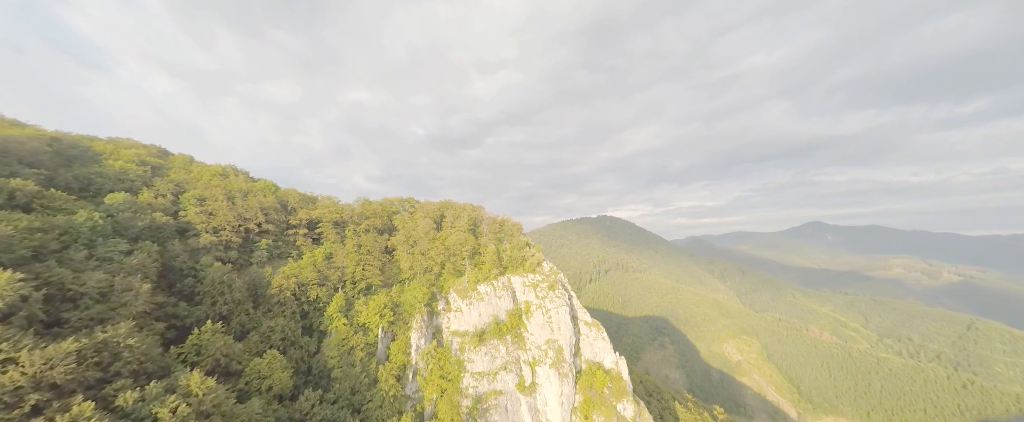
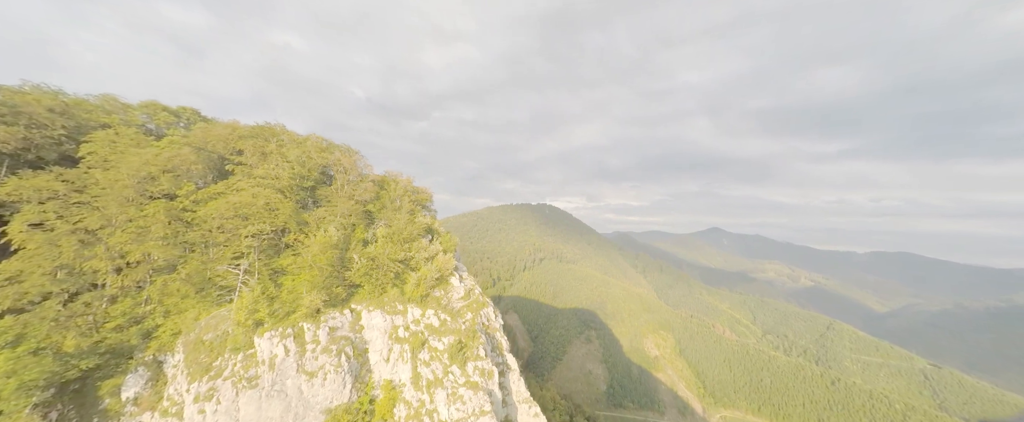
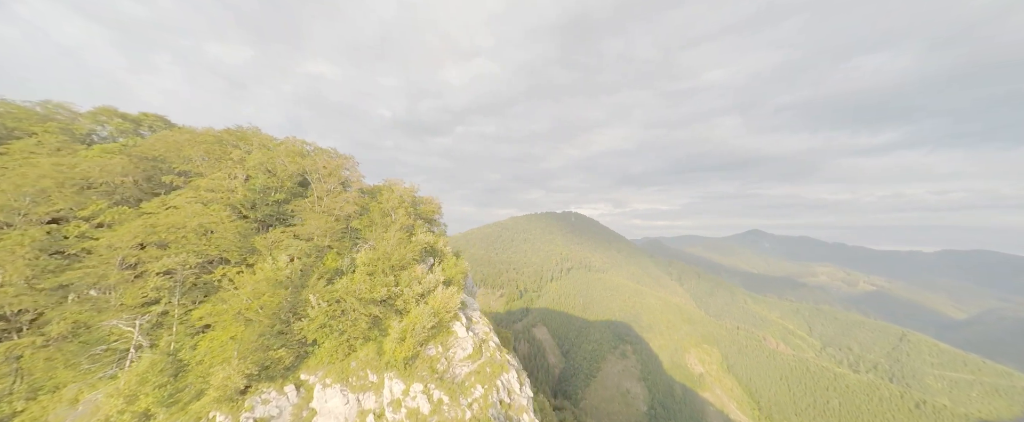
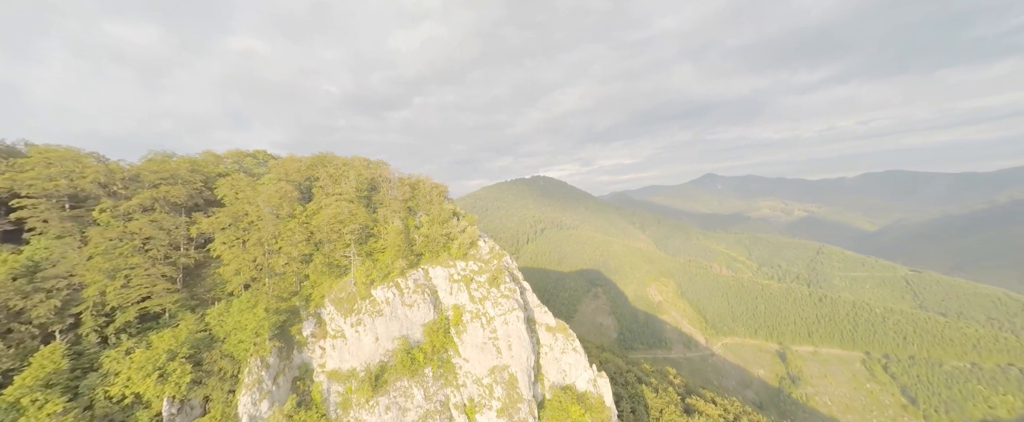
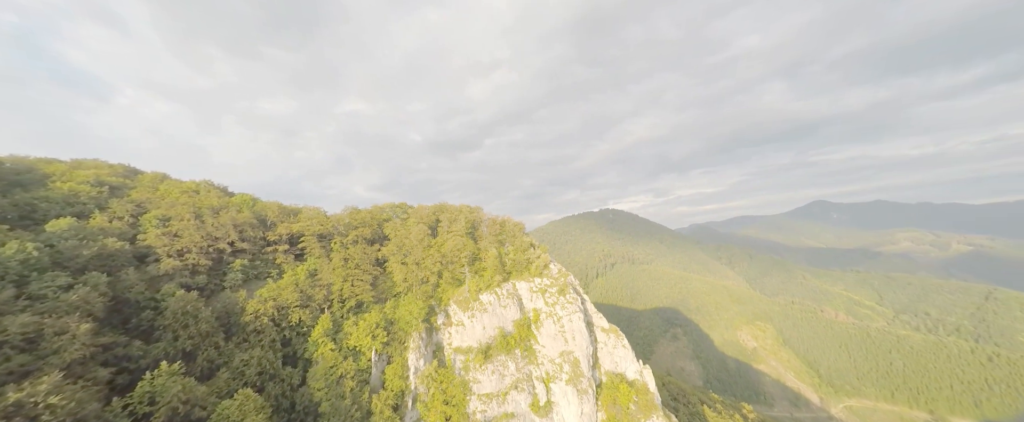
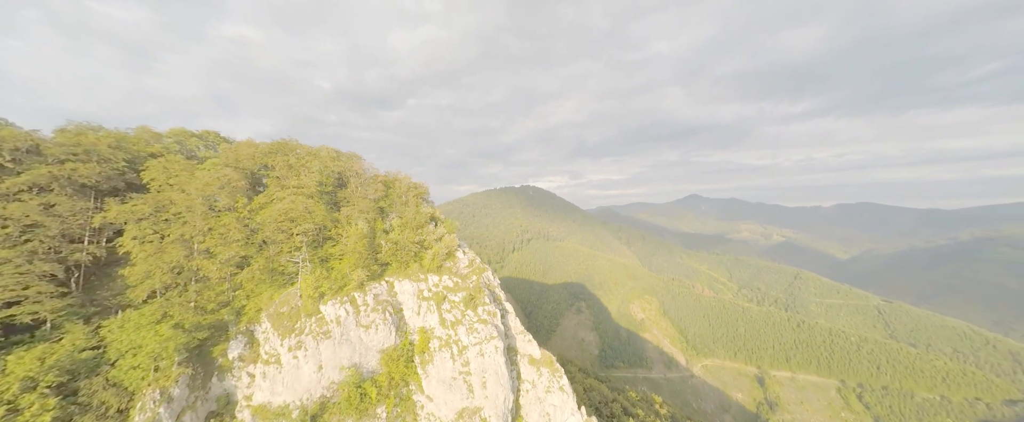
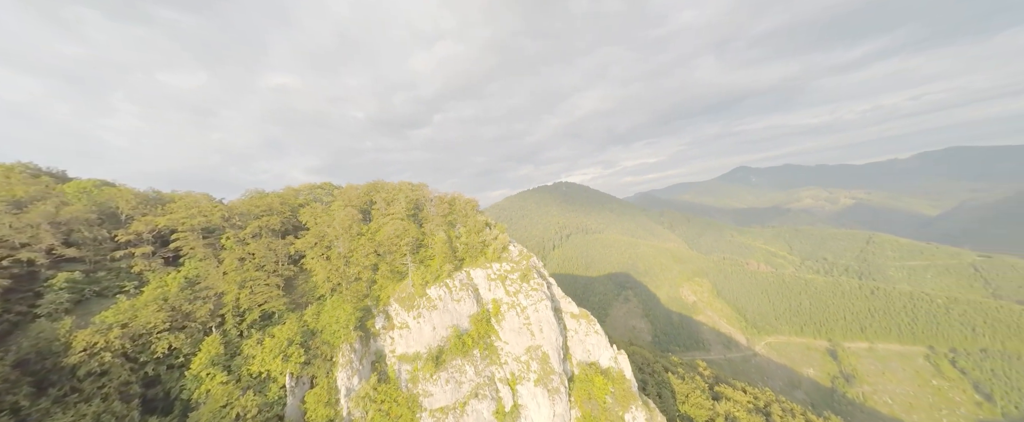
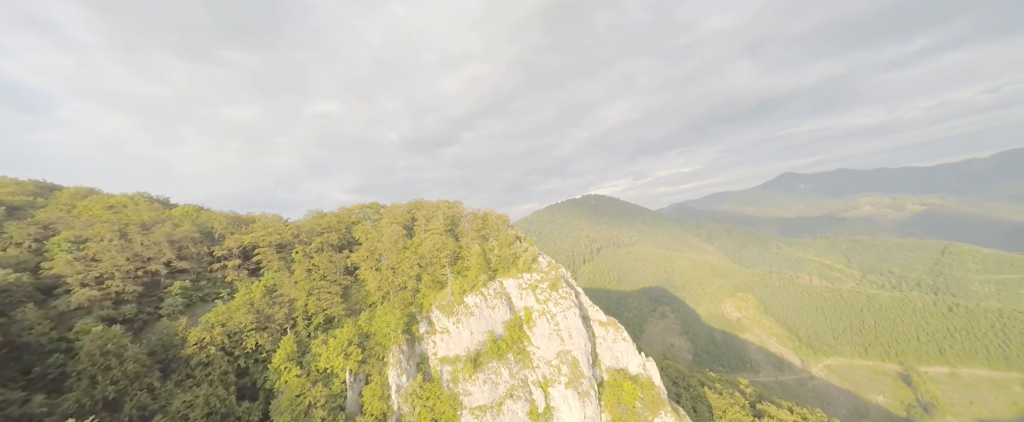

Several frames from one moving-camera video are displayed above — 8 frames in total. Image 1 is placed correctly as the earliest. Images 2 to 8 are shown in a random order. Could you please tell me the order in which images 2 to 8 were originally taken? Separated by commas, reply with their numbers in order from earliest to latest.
5, 8, 7, 4, 6, 2, 3
